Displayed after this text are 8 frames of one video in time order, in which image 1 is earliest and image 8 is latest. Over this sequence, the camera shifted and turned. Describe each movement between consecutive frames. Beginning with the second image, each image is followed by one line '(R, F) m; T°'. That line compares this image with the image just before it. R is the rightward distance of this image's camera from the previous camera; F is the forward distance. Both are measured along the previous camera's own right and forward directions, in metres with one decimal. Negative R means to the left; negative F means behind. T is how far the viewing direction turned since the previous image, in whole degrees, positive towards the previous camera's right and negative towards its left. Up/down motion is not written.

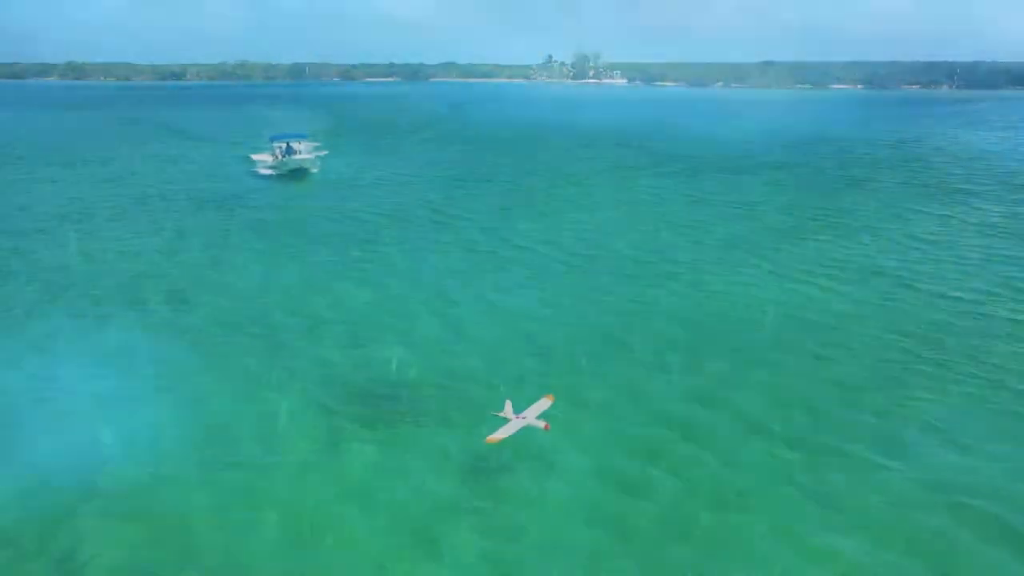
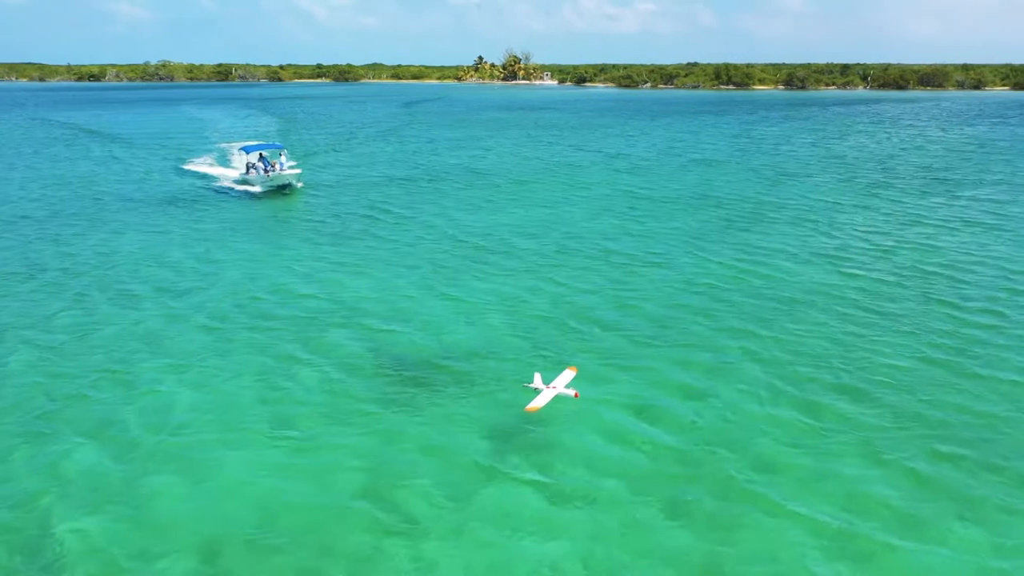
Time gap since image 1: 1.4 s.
(-0.5, -0.8) m; +5°
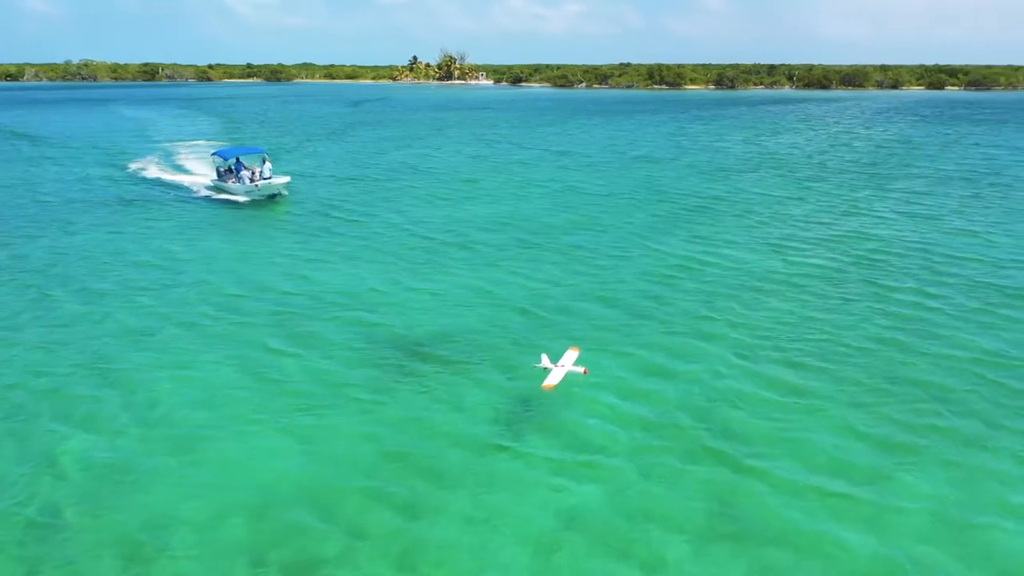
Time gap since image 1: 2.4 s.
(-0.7, -0.4) m; +4°
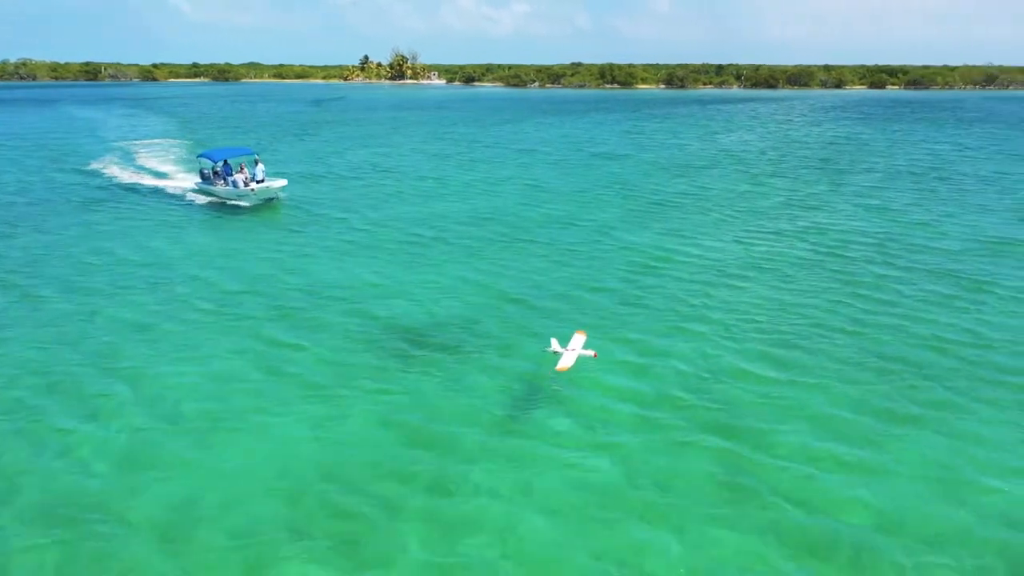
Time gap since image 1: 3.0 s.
(-0.7, -0.1) m; +3°
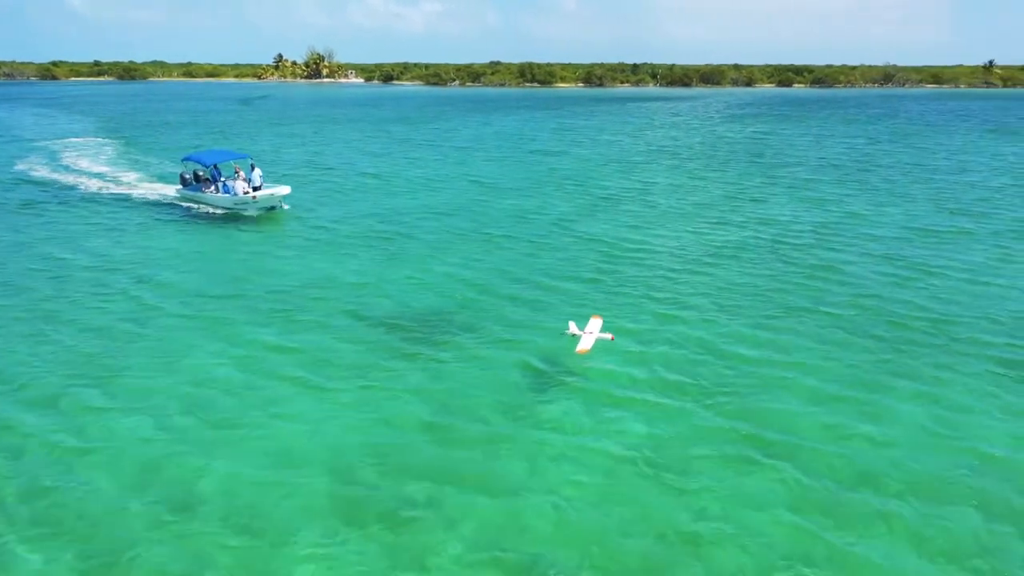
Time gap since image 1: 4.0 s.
(-1.4, +0.1) m; +6°
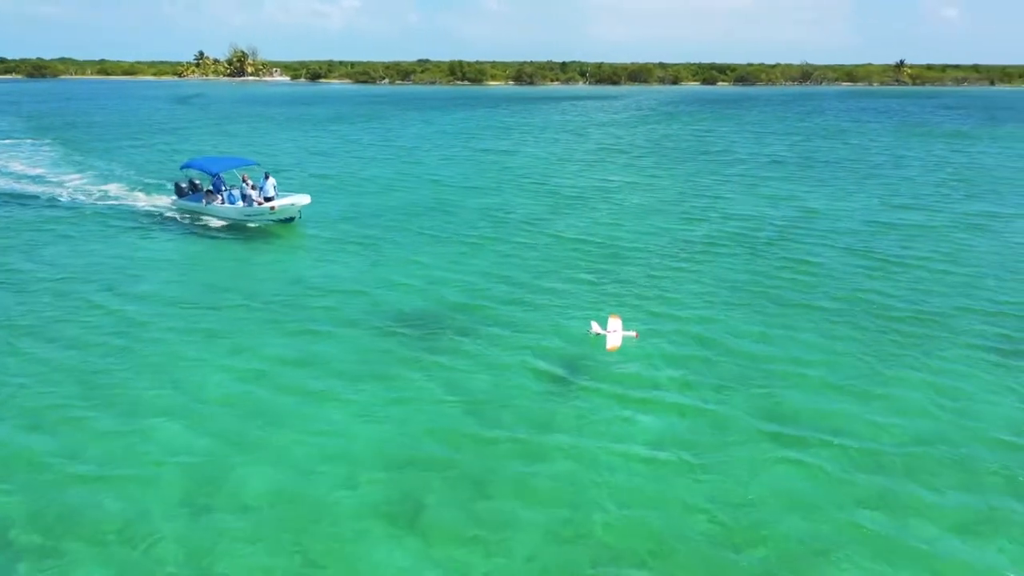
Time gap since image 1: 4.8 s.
(-1.7, +0.3) m; +5°
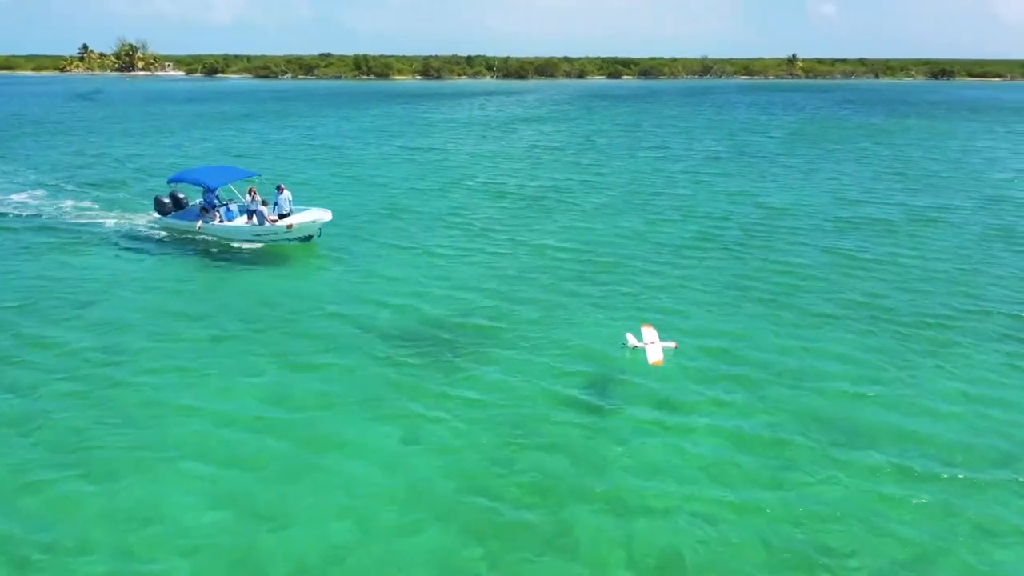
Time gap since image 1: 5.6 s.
(-2.3, +1.7) m; +7°
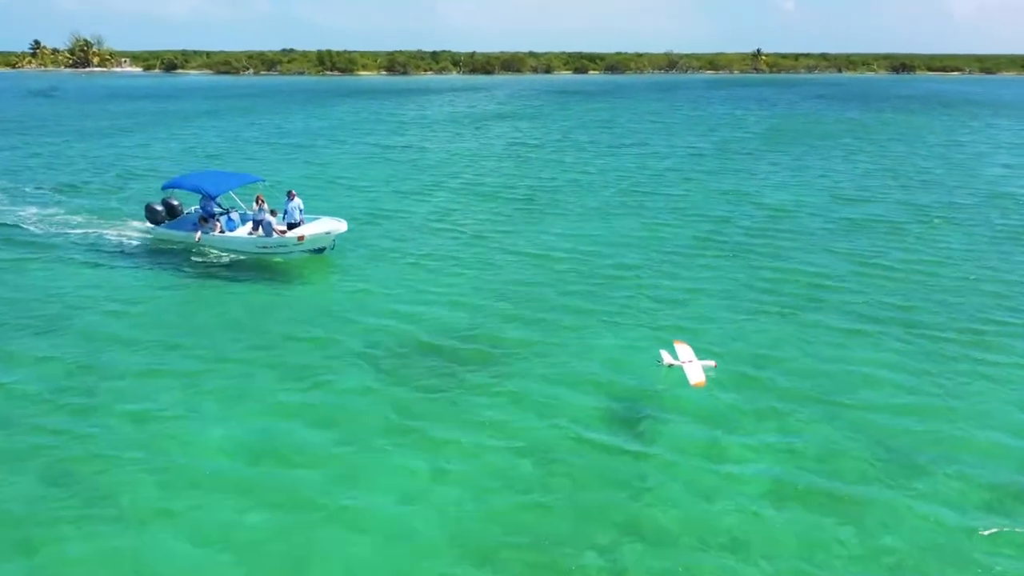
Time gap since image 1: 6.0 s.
(-1.0, +1.8) m; +2°
